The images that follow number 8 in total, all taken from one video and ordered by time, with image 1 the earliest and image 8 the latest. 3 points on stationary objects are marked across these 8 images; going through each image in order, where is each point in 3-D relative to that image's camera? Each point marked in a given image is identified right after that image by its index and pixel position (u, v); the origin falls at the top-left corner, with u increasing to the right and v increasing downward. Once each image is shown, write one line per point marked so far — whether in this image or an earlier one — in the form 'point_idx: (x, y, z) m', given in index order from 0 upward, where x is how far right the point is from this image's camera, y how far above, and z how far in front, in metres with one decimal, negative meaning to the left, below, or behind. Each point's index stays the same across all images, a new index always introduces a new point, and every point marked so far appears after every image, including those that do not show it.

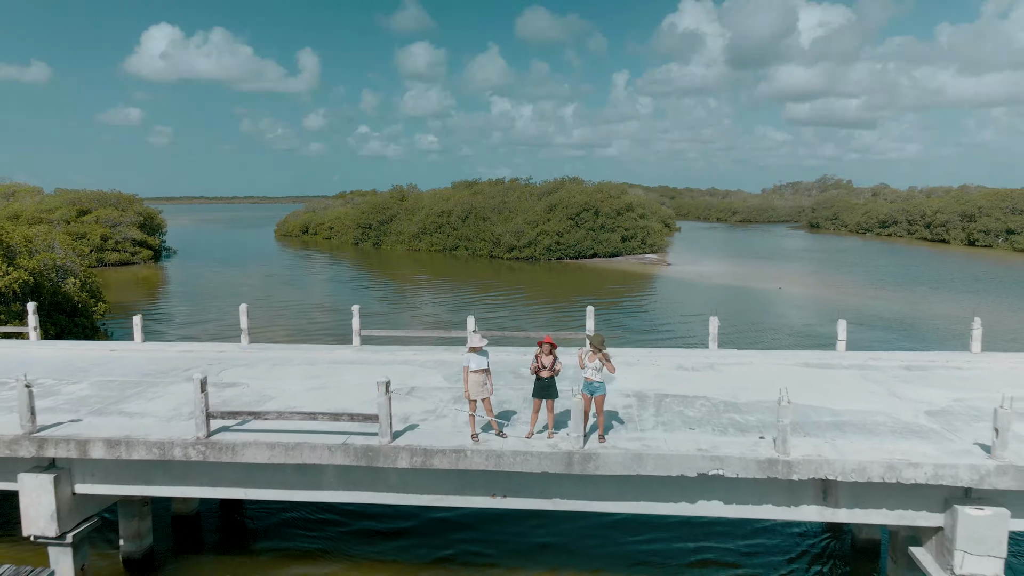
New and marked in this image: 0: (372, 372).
0: (-1.0, -0.6, +9.2) m
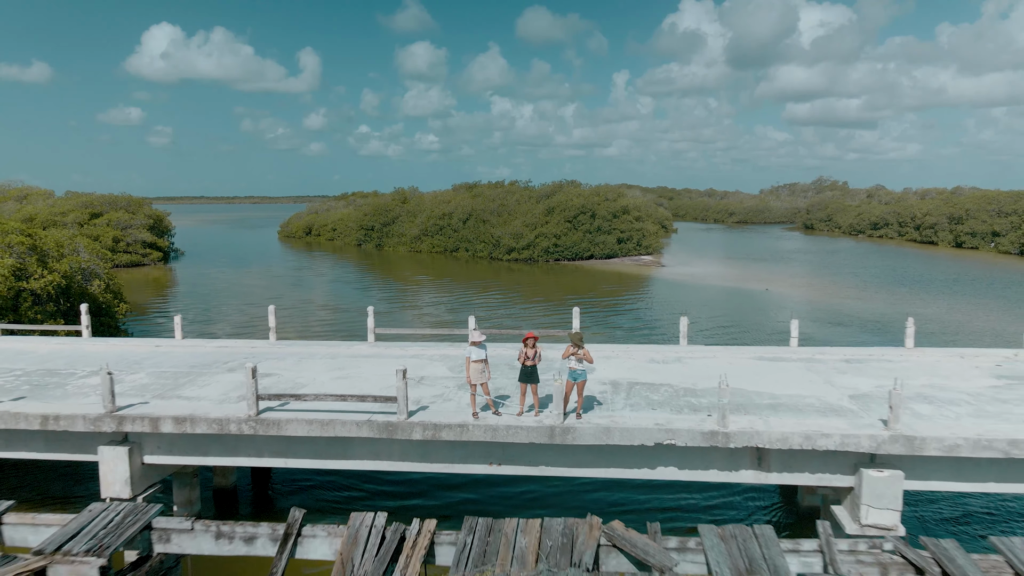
0: (-1.1, -0.7, +10.7) m
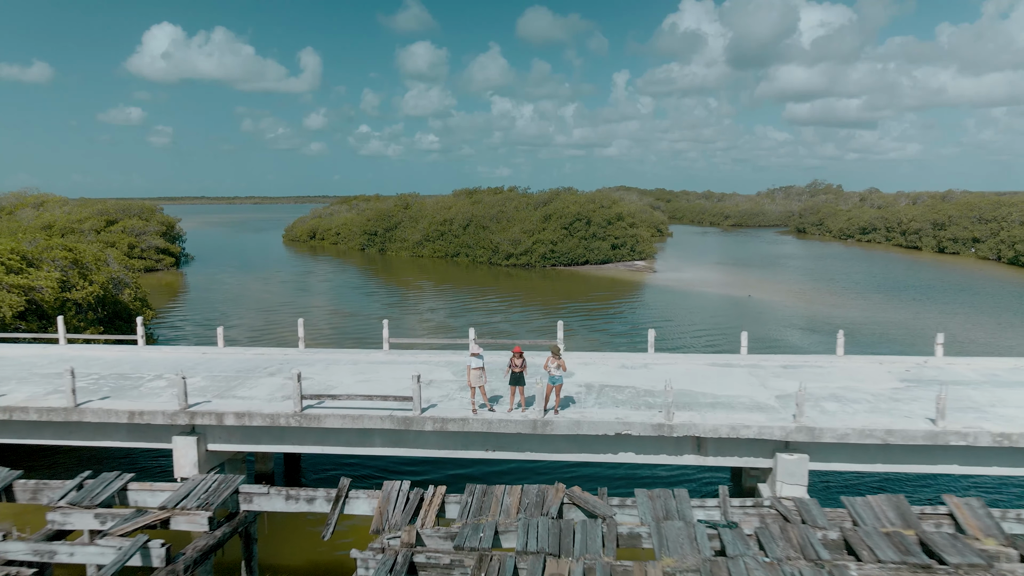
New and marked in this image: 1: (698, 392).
0: (-1.1, -0.8, +12.8) m
1: (+1.6, -0.9, +10.7) m
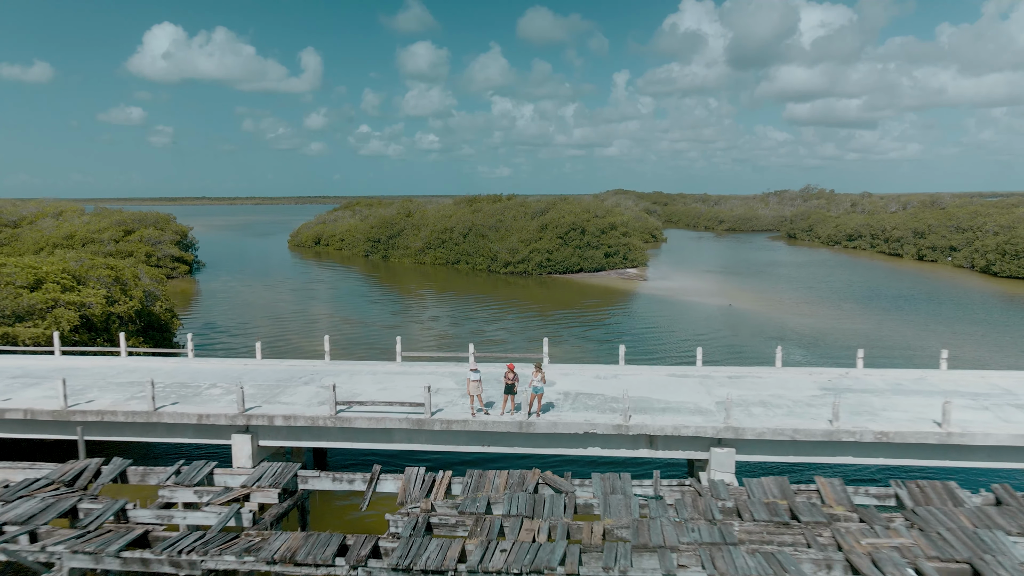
0: (-1.2, -1.1, +15.5) m
1: (+1.5, -1.2, +13.4) m
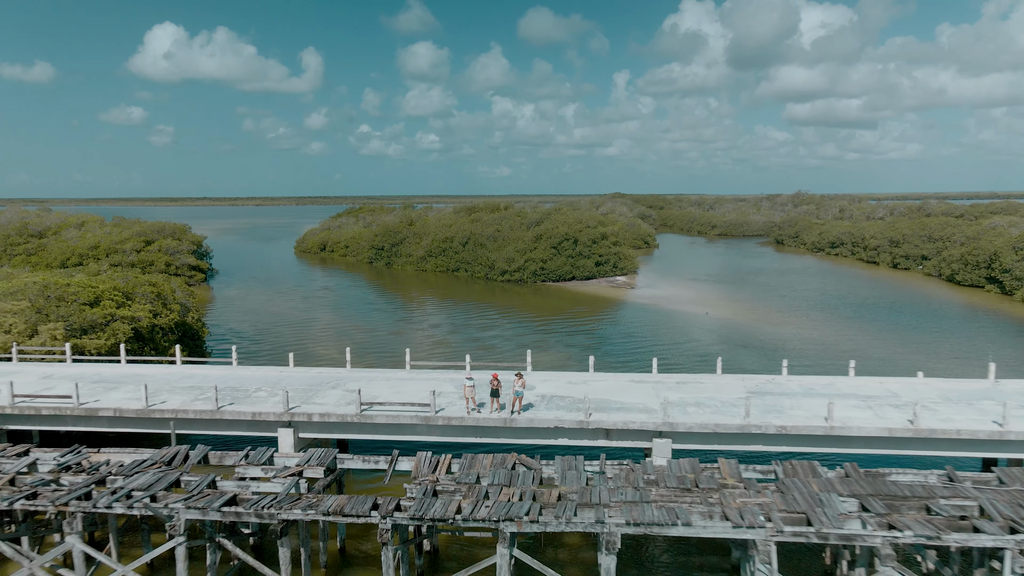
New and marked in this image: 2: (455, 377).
0: (-1.4, -1.5, +19.0) m
1: (+1.3, -1.6, +16.9) m
2: (-0.9, -1.4, +19.8) m
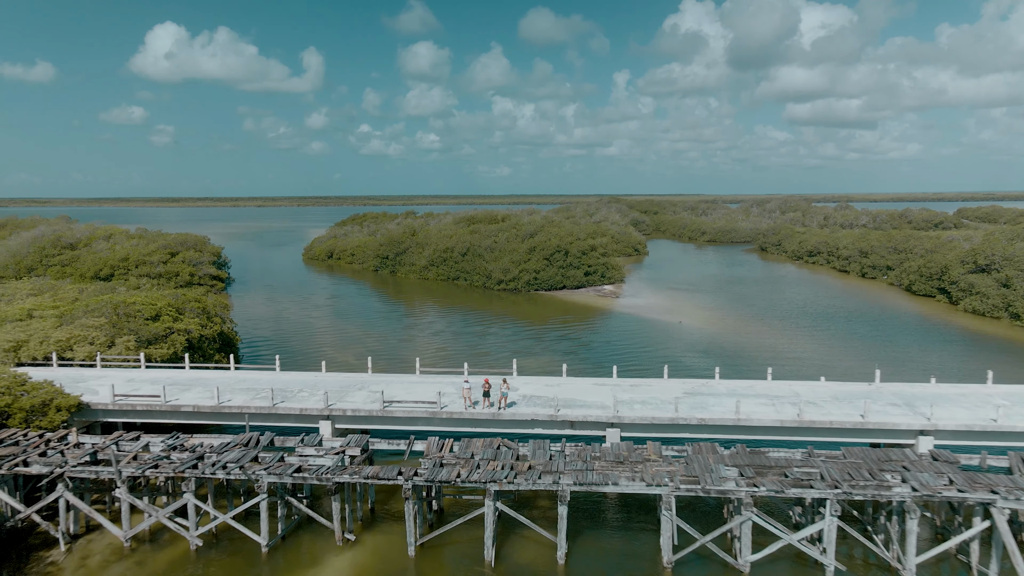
0: (-1.6, -1.9, +24.0) m
1: (+1.1, -2.0, +21.9) m
2: (-1.1, -1.9, +24.8) m
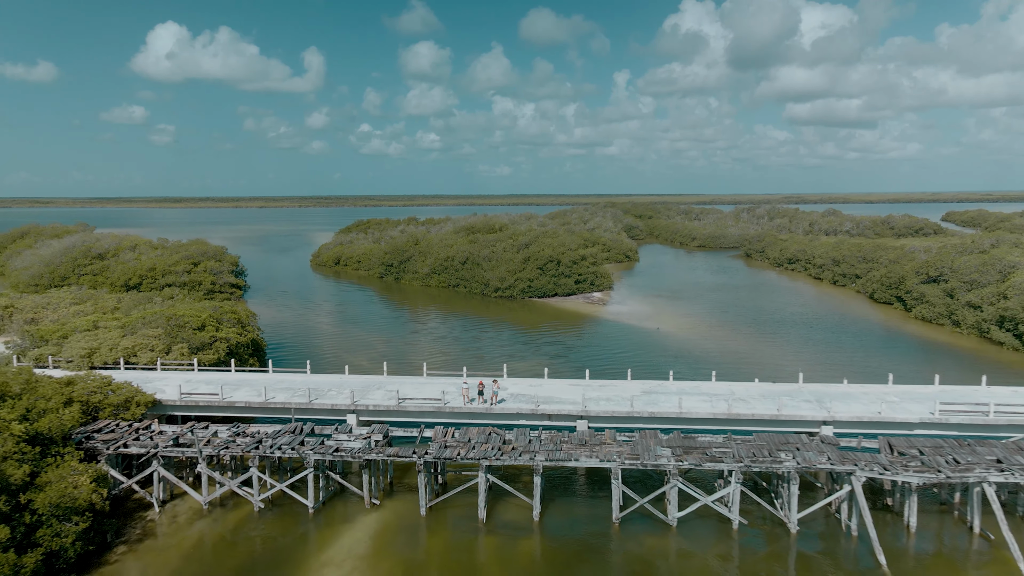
0: (-1.9, -2.3, +29.3) m
1: (+0.9, -2.4, +27.2) m
2: (-1.4, -2.3, +30.1) m
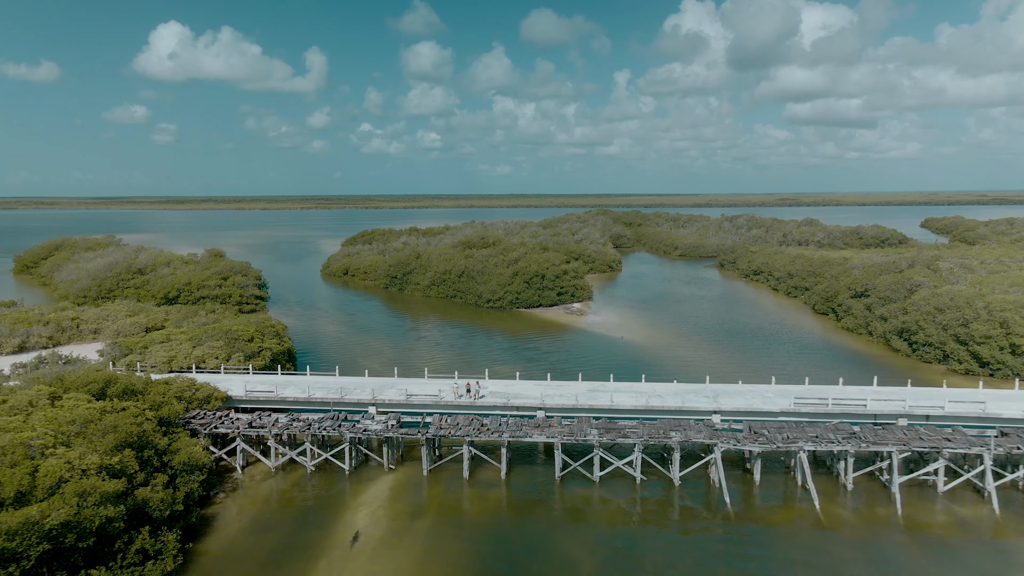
0: (-2.5, -3.1, +38.9) m
1: (+0.3, -3.2, +36.9) m
2: (-2.0, -3.0, +39.7) m
